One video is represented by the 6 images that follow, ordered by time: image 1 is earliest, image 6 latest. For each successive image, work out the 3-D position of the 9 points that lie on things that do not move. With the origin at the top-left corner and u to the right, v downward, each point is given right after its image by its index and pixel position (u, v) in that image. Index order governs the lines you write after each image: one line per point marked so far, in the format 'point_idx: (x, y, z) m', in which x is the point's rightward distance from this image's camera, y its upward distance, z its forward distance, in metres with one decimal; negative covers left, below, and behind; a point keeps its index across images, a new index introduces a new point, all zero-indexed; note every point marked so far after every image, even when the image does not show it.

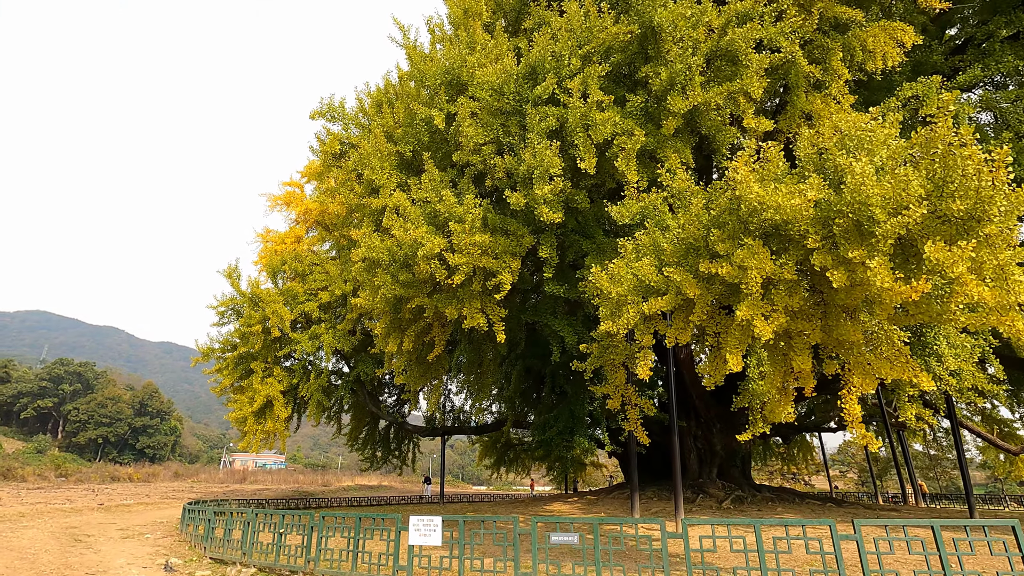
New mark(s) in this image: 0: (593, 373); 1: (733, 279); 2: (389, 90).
0: (+1.1, -1.2, +7.6) m
1: (+2.0, +0.1, +5.0) m
2: (-2.3, +3.7, +10.0) m
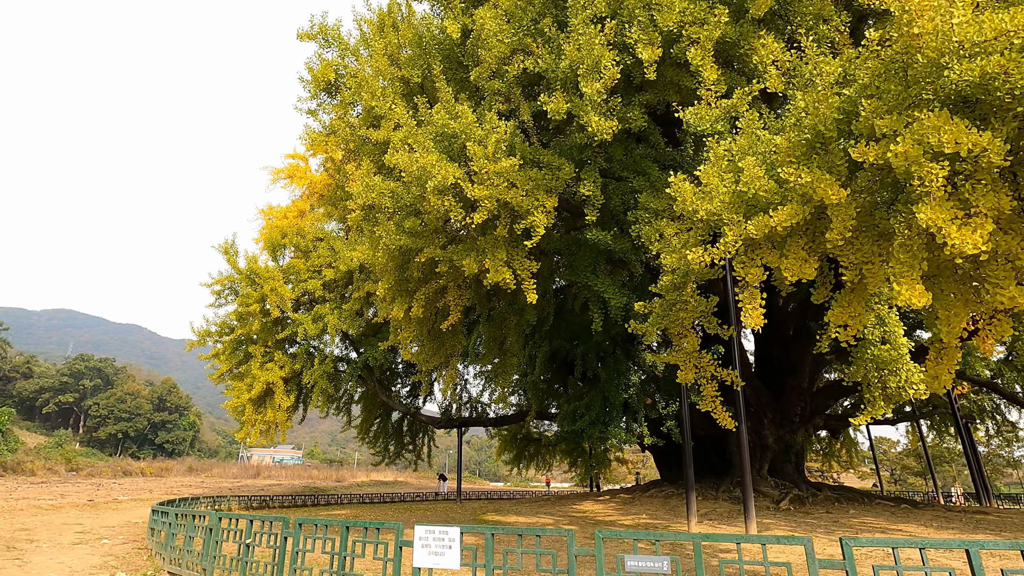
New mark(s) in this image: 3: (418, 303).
0: (+1.5, -0.6, +5.9) m
1: (+2.4, +0.7, +3.2) m
2: (-1.8, +4.3, +8.4) m
3: (-1.3, -0.2, +7.2) m
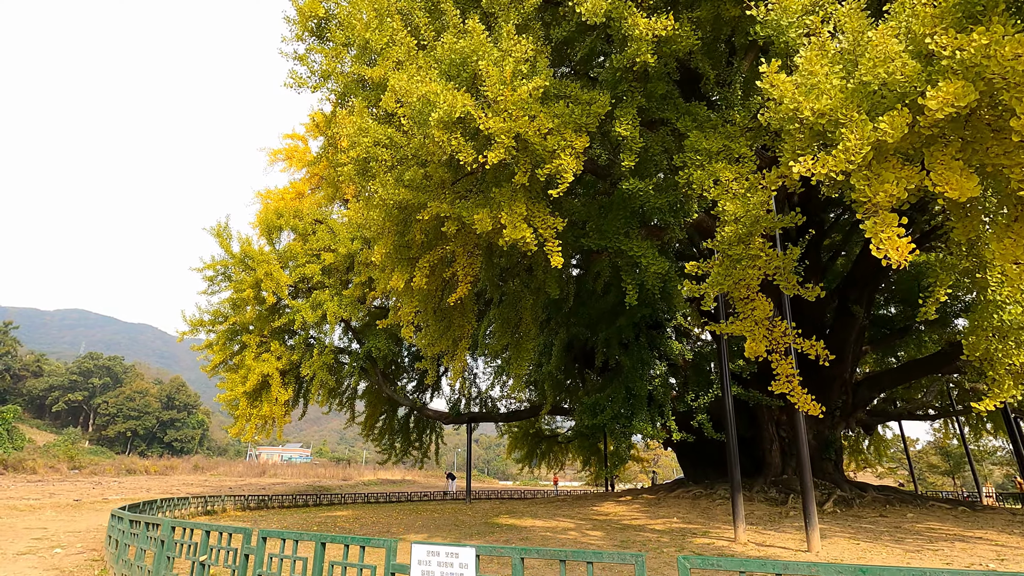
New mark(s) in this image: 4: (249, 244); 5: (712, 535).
0: (+1.7, -0.2, +4.8) m
1: (+2.5, +1.1, +2.1) m
2: (-1.6, +4.7, +7.3) m
3: (-1.0, +0.2, +6.1) m
4: (-6.8, +1.1, +13.8) m
5: (+2.9, -3.6, +7.8) m
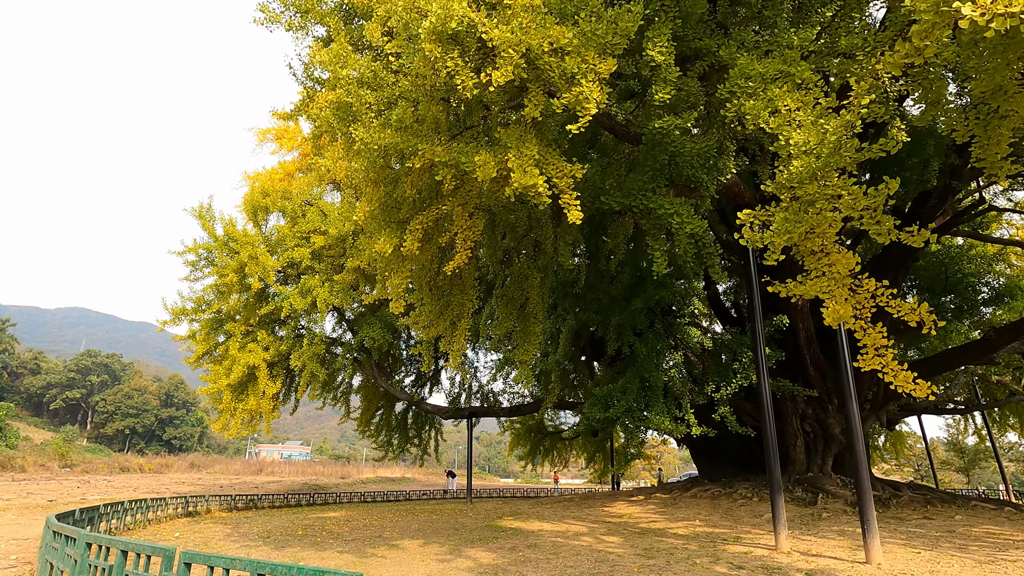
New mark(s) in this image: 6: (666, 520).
0: (+1.8, +0.1, +3.9) m
1: (+2.6, +1.4, +1.2) m
2: (-1.6, +5.0, +6.3) m
3: (-1.0, +0.5, +5.2) m
4: (-6.7, +1.5, +12.8) m
5: (+3.0, -3.3, +6.9) m
6: (+2.6, -3.9, +9.1) m
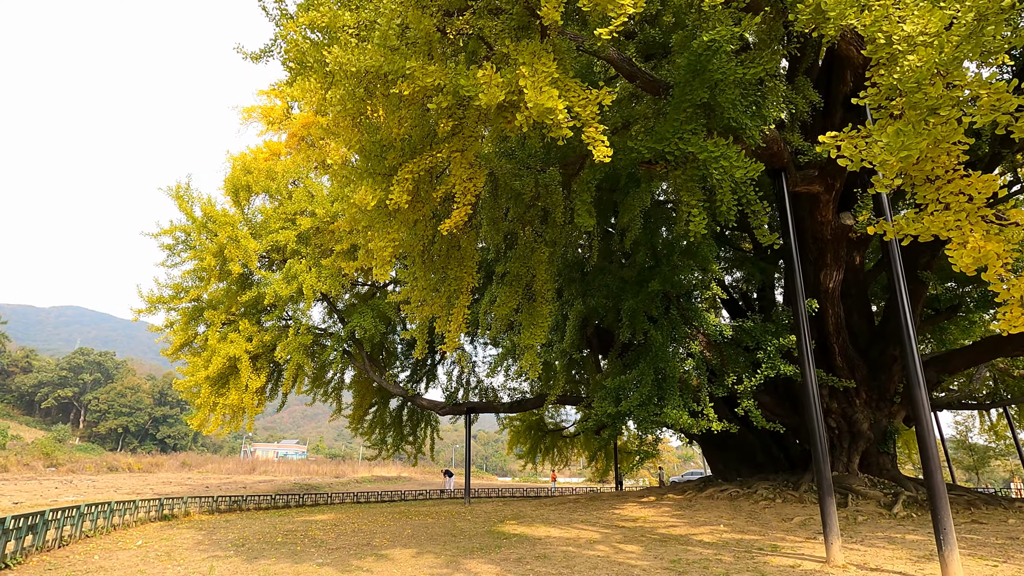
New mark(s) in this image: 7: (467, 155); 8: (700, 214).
0: (+1.9, +0.4, +3.0) m
1: (+2.7, +1.7, +0.3) m
2: (-1.5, +5.4, +5.4) m
3: (-0.9, +0.8, +4.2) m
4: (-6.6, +1.8, +11.9) m
5: (+3.1, -2.9, +6.0) m
6: (+2.7, -3.6, +8.2) m
7: (-0.4, +1.1, +4.3) m
8: (+1.6, +0.7, +4.8) m
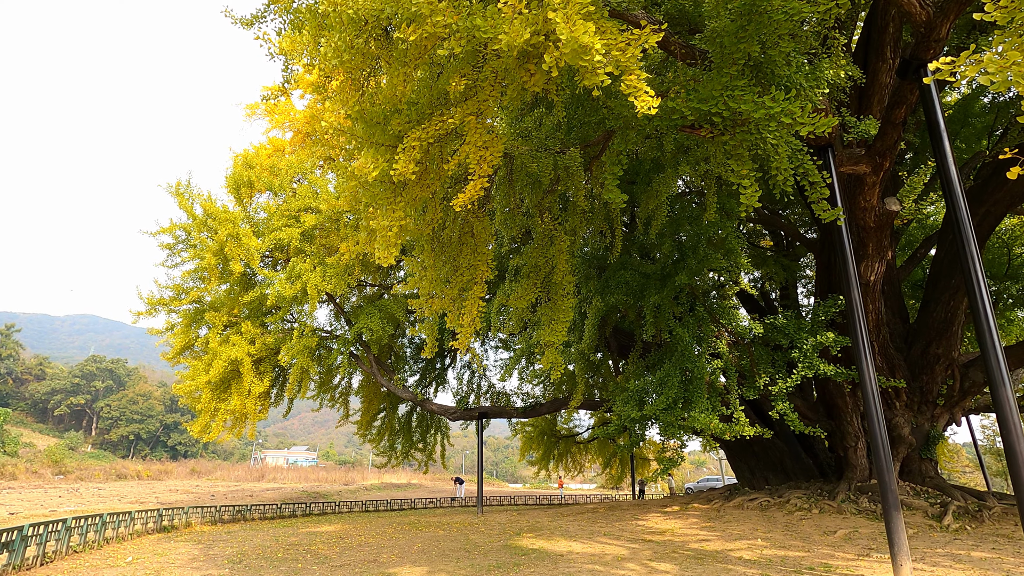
0: (+2.0, +0.6, +2.3) m
1: (+2.8, +1.9, -0.3) m
2: (-1.3, +5.4, +4.9) m
3: (-0.7, +0.9, +3.7) m
4: (-6.4, +1.8, +11.4) m
5: (+3.3, -2.8, +5.3) m
6: (+2.9, -3.5, +7.6) m
7: (-0.2, +1.2, +3.8) m
8: (+1.8, +0.8, +4.2) m
